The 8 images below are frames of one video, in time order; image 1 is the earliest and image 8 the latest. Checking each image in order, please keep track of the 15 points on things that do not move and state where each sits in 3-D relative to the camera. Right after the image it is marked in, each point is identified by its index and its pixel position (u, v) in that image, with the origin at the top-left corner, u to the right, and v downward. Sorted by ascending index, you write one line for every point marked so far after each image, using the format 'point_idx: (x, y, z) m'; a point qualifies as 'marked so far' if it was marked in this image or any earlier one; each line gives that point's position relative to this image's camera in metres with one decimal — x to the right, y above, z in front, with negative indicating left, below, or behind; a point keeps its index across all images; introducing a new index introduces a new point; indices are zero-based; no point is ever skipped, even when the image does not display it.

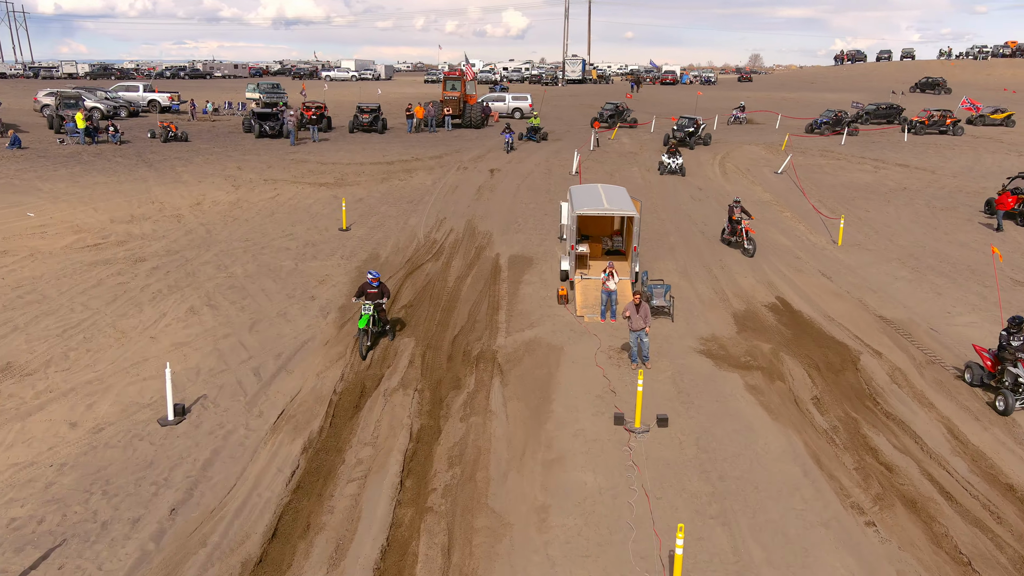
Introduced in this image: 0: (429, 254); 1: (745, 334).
0: (-1.9, +0.8, +18.0) m
1: (+3.9, -0.8, +13.4) m
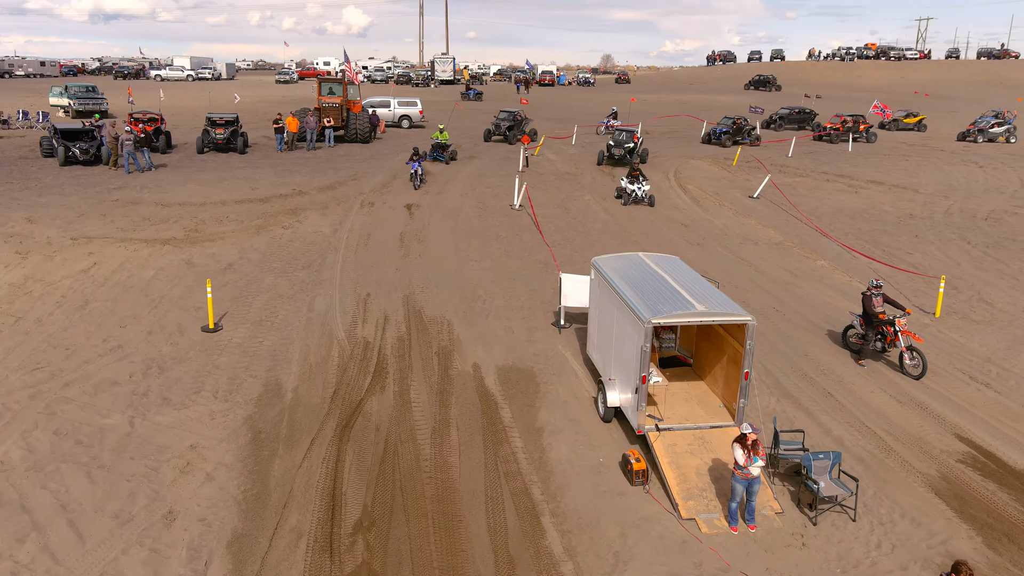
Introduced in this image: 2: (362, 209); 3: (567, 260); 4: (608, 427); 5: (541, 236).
0: (-2.1, -1.2, +10.9) m
1: (+4.6, -2.4, +7.5) m
2: (-3.6, +1.9, +19.3) m
3: (+1.2, +0.6, +16.4) m
4: (+1.1, -1.7, +9.7) m
5: (+0.7, +1.2, +17.9) m
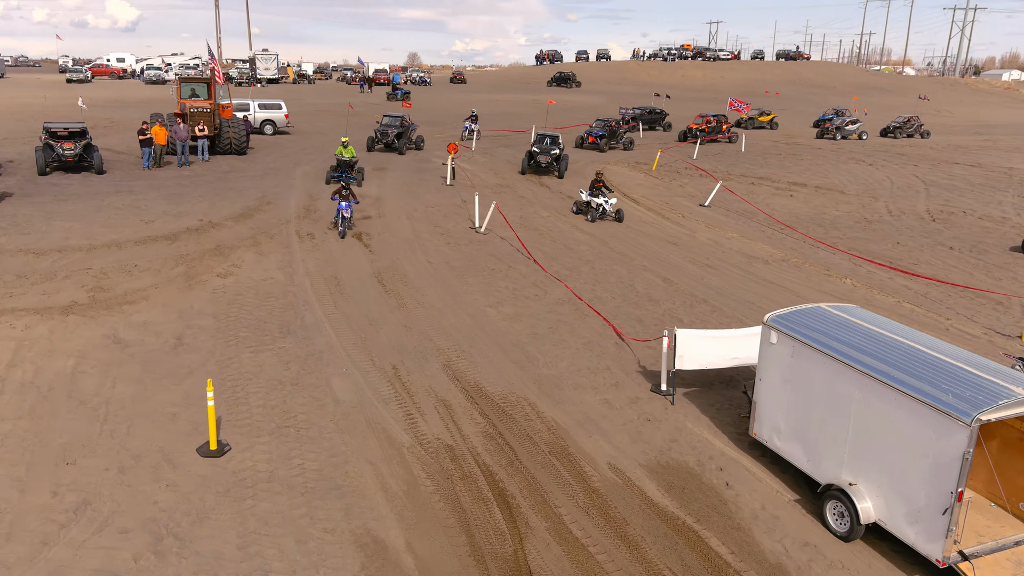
0: (-0.3, -2.1, +7.6) m
1: (+7.1, -2.9, +5.9) m
2: (-4.0, +0.9, +15.4) m
3: (+1.4, -0.1, +13.8) m
4: (+3.1, -2.4, +7.2) m
5: (+0.5, +0.4, +15.1) m
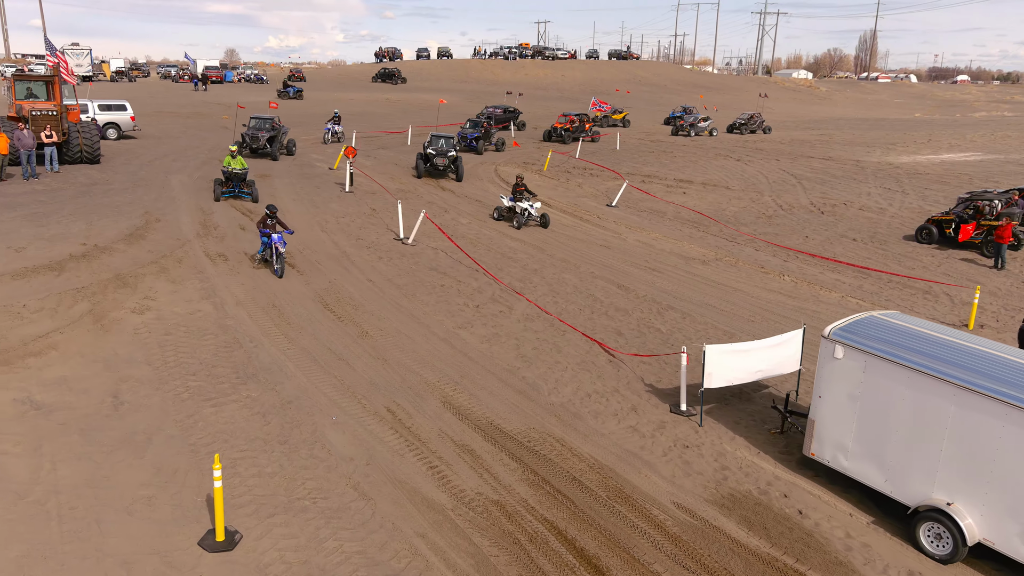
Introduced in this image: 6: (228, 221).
0: (+0.4, -2.3, +6.6) m
1: (+8.1, -2.8, +6.4) m
2: (-4.9, +0.4, +13.4) m
3: (+0.8, -0.3, +12.9) m
4: (+3.9, -2.5, +6.9) m
5: (-0.4, +0.1, +14.0) m
6: (-5.8, +1.4, +16.2) m
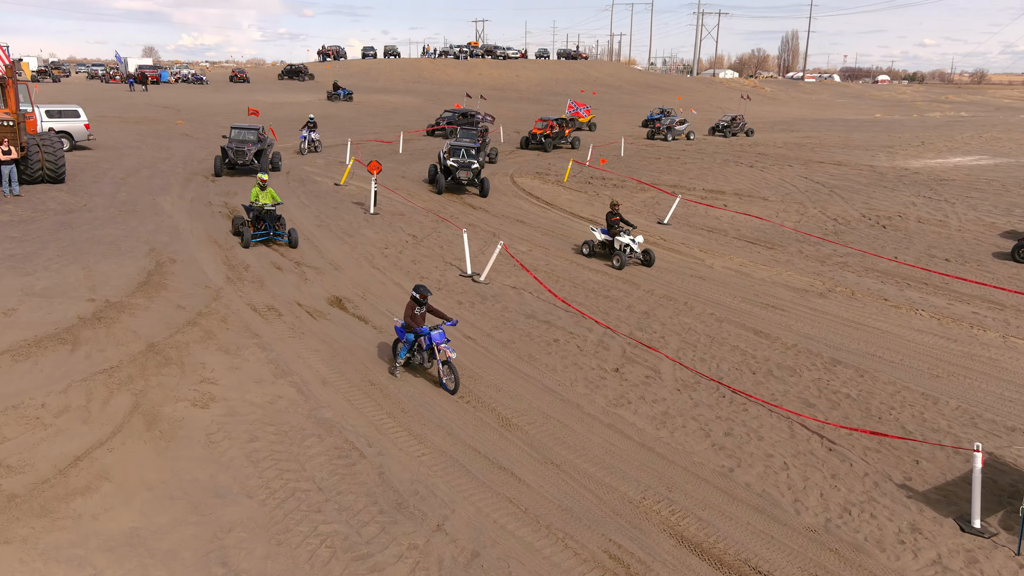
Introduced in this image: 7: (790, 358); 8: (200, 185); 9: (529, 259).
0: (+2.9, -3.1, +4.1) m
1: (+10.5, -3.4, +4.6) m
2: (-3.1, -0.5, +10.4) m
3: (+2.6, -1.1, +10.4) m
4: (+6.4, -3.1, +4.7) m
5: (+1.4, -0.6, +11.4) m
6: (-4.2, +0.5, +13.1) m
7: (+3.8, -1.0, +11.0) m
8: (-7.4, +2.4, +18.8) m
9: (+0.3, +0.5, +14.9) m
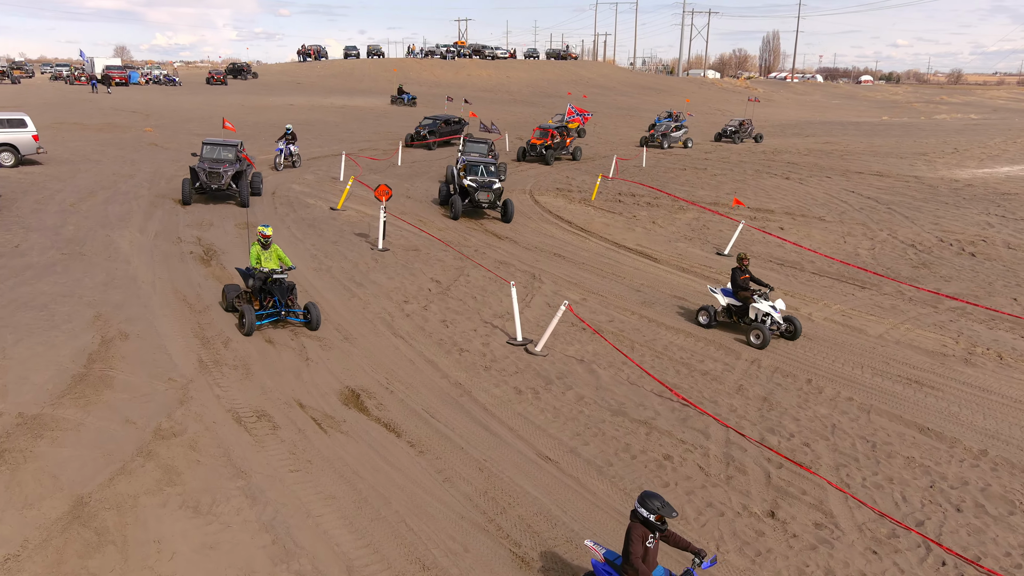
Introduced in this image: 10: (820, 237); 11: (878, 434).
0: (+4.0, -4.0, +1.0) m
1: (+11.6, -4.2, +1.6) m
2: (-2.2, -1.4, +7.1) m
3: (+3.6, -2.0, +7.3) m
4: (+7.4, -4.0, +1.6) m
5: (+2.3, -1.5, +8.3) m
6: (-3.4, -0.5, +9.8) m
7: (+4.7, -1.9, +7.8) m
8: (-6.7, +1.4, +15.4) m
9: (+1.1, -0.4, +11.7) m
10: (+7.6, +1.3, +19.5) m
11: (+4.0, -1.6, +8.6) m
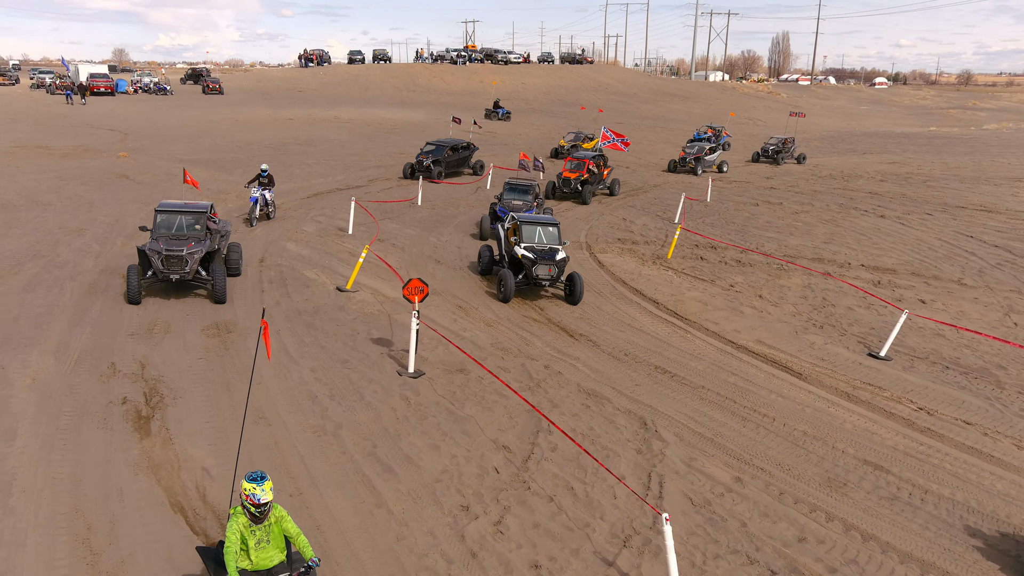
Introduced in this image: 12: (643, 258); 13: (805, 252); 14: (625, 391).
0: (+5.1, -5.8, -3.7) m
1: (+12.7, -6.0, -3.0) m
2: (-1.0, -3.2, +2.5) m
3: (+4.7, -3.8, +2.6) m
4: (+8.5, -5.8, -3.0) m
5: (+3.4, -3.3, +3.6) m
6: (-2.2, -2.3, +5.2) m
7: (+5.9, -3.7, +3.2) m
8: (-5.5, -0.4, +10.8) m
9: (+2.3, -2.2, +7.1) m
10: (+8.8, -0.5, +14.9) m
11: (+5.1, -3.4, +4.0) m
12: (+2.8, +0.7, +17.1) m
13: (+7.0, +0.9, +18.8) m
14: (+1.4, -1.3, +10.0) m
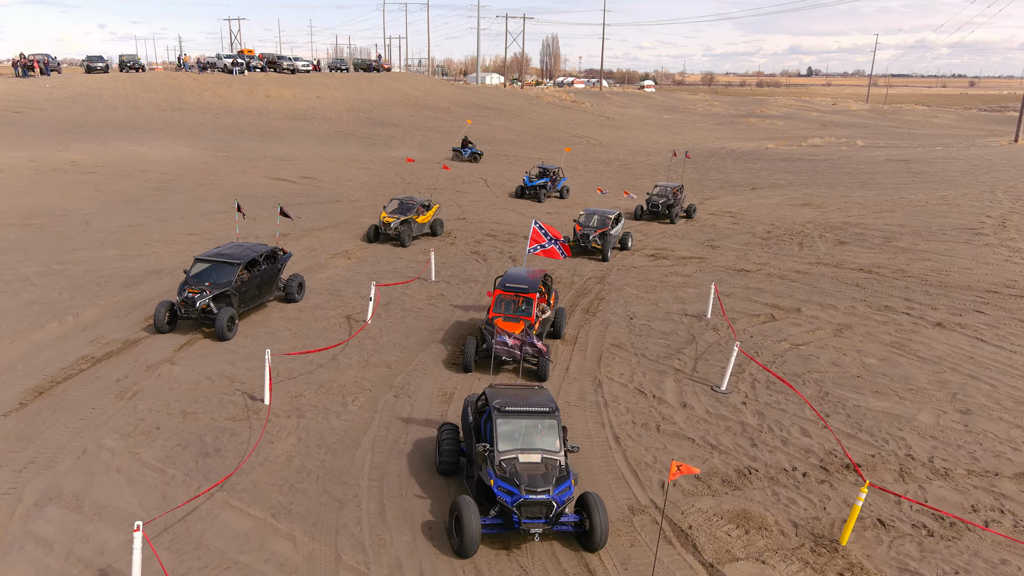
0: (+11.3, -8.9, -11.2) m
1: (+18.5, -8.6, -8.5) m
2: (+3.6, -6.8, -7.0) m
3: (+9.1, -7.0, -5.2) m
4: (+14.4, -8.7, -9.6) m
5: (+7.5, -6.6, -4.7) m
6: (+1.6, -6.0, -4.7) m
7: (+10.1, -6.8, -4.4) m
8: (-3.2, -4.3, -0.2) m
9: (+5.4, -5.6, -1.7) m
10: (+9.5, -3.5, +7.6) m
11: (+9.1, -6.6, -3.9) m
12: (+3.0, -2.8, +8.1) m
13: (+6.6, -2.3, +10.9) m
14: (+3.7, -4.8, +0.9) m
